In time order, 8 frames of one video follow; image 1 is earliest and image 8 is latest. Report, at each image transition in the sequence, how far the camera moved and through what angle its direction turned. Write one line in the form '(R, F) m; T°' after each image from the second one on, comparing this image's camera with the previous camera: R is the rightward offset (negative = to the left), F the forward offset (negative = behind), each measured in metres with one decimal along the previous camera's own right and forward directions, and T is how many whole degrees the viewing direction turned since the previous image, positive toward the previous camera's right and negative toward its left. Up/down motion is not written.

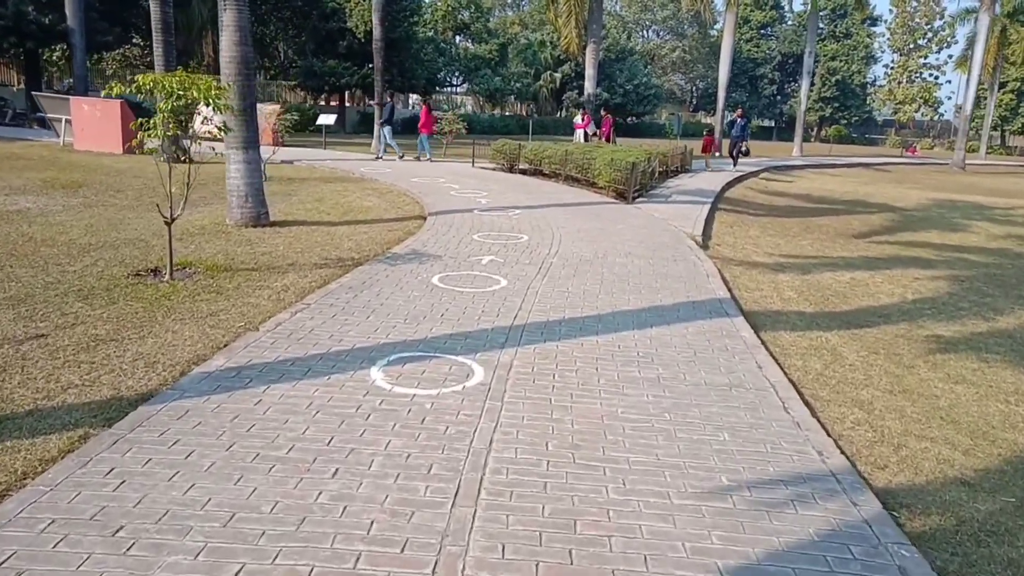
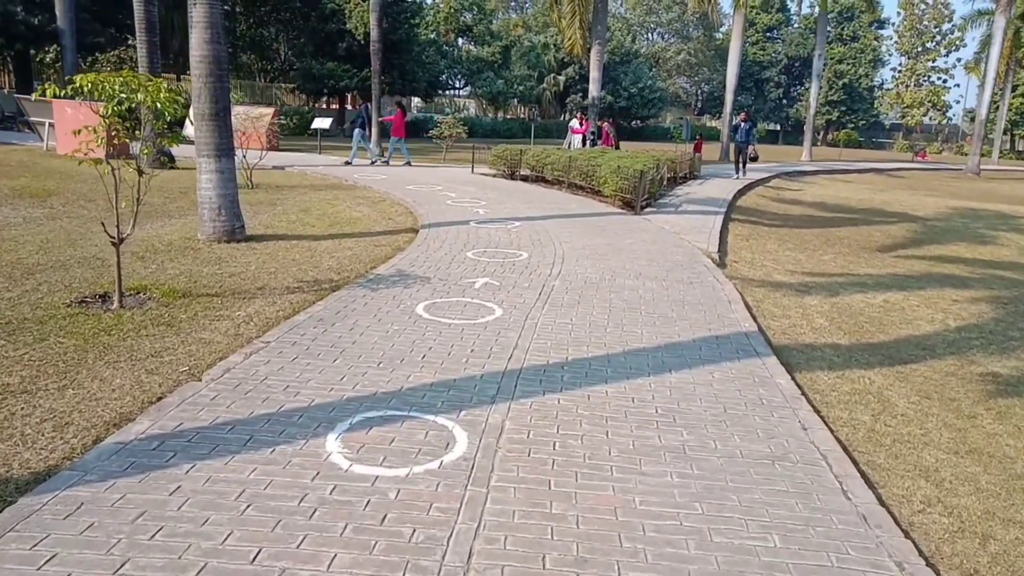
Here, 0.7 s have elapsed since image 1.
(+0.1, +0.9) m; 0°
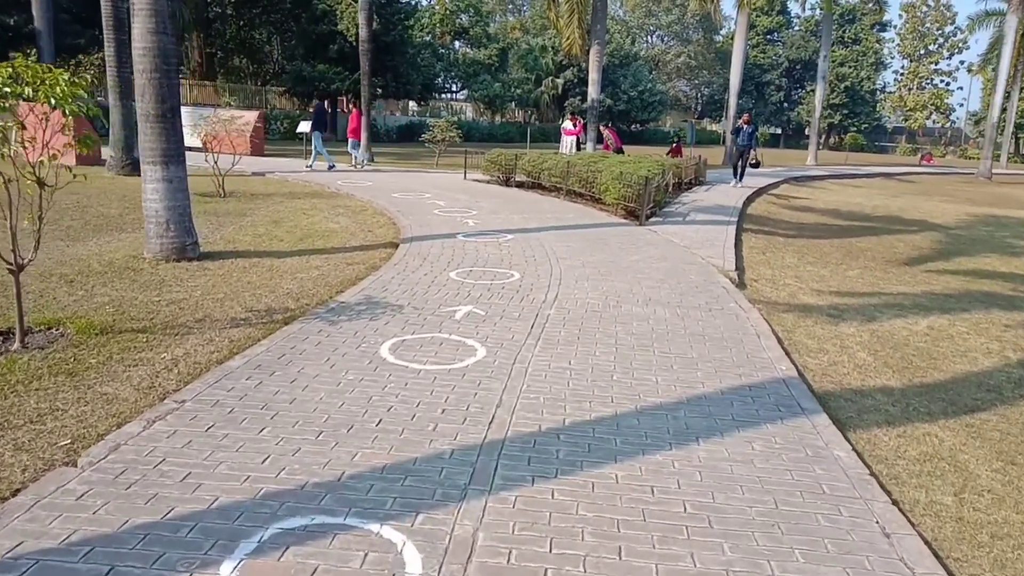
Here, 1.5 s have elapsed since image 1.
(+0.1, +1.1) m; 0°
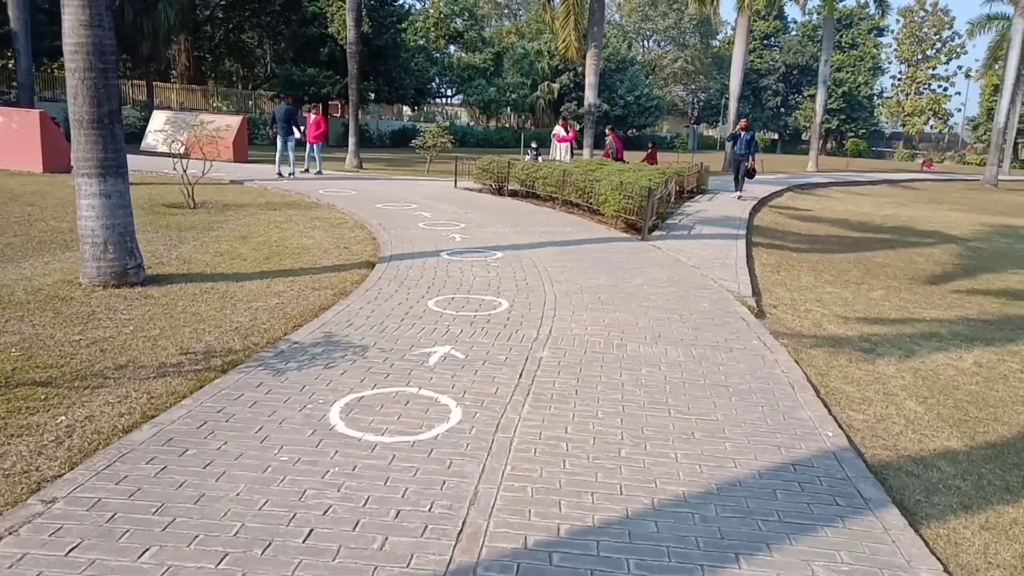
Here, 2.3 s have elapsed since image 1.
(+0.1, +1.0) m; 0°
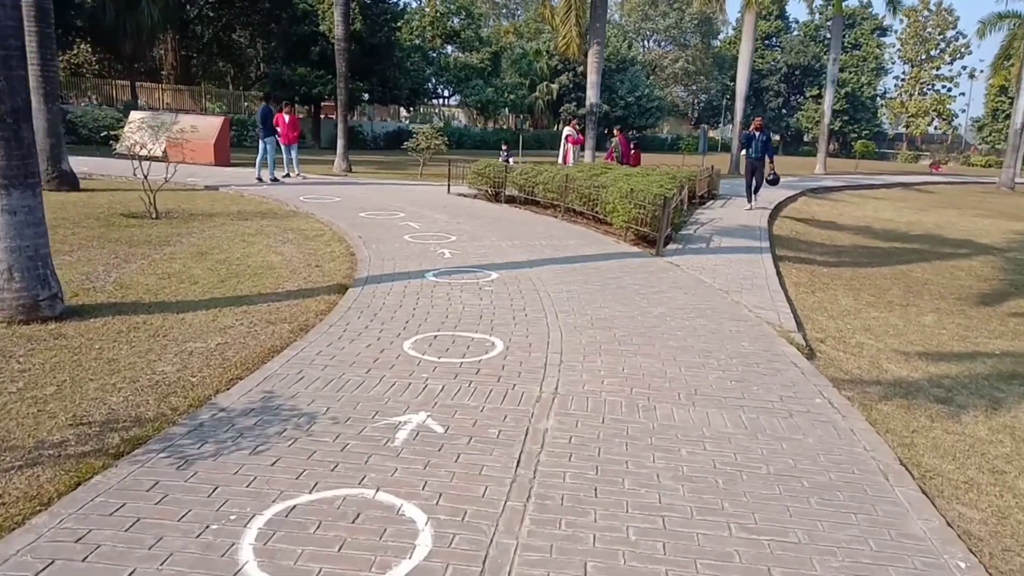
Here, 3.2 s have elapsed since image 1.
(0.0, +1.3) m; 0°
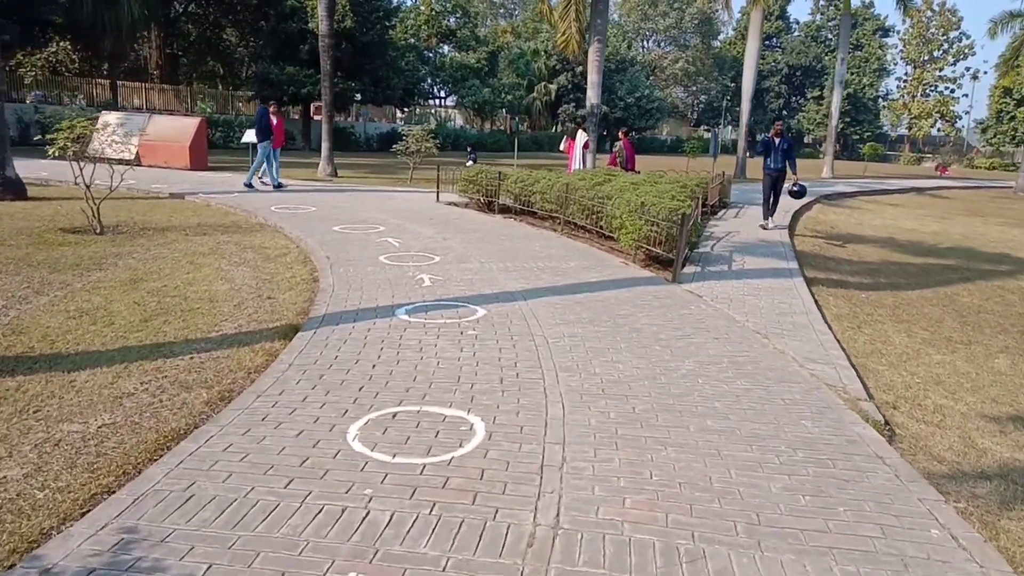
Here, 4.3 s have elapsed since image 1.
(+0.1, +1.4) m; 0°
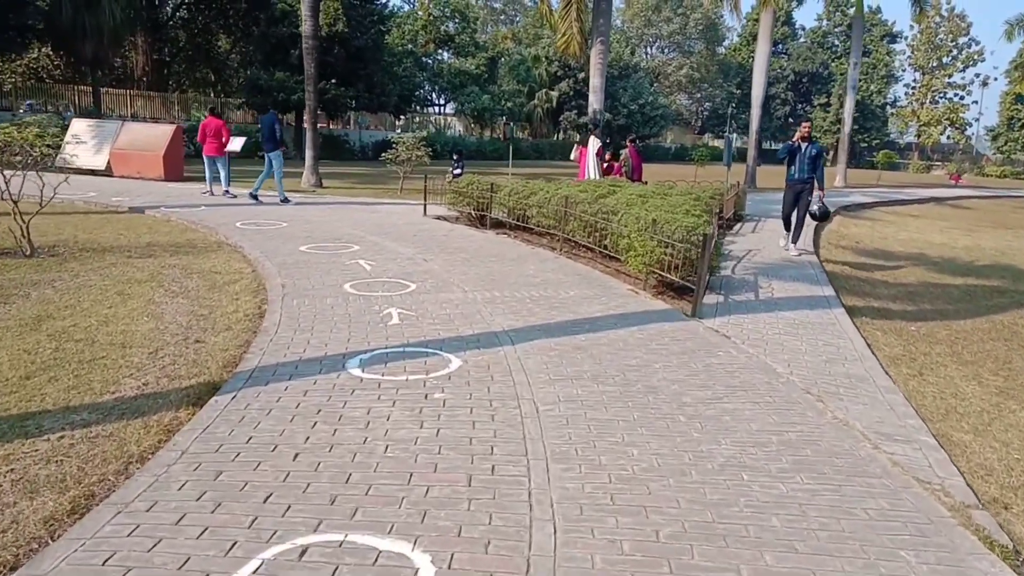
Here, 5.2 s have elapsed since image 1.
(+0.1, +1.3) m; 0°
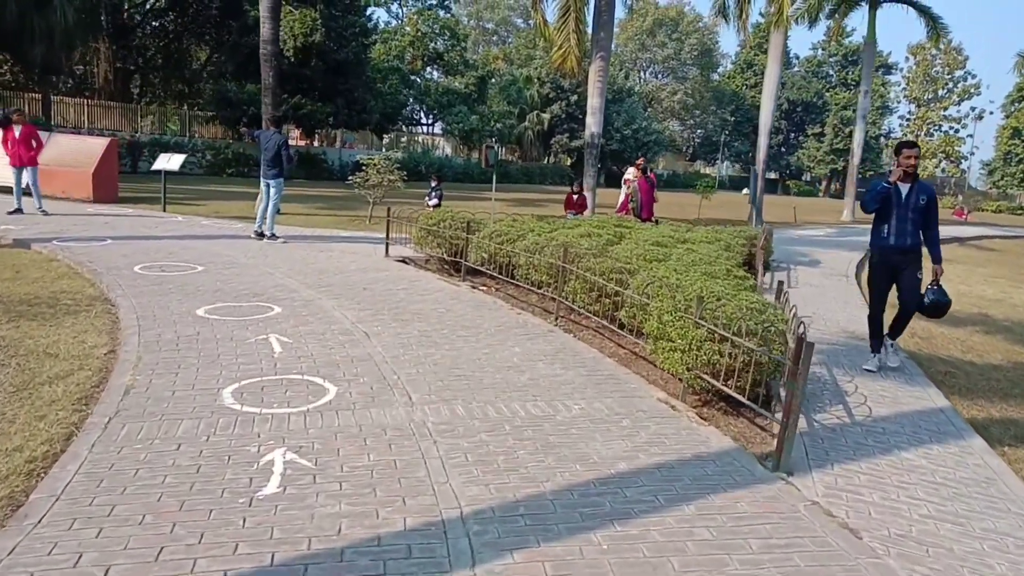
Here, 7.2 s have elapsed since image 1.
(+0.1, +2.7) m; +1°
